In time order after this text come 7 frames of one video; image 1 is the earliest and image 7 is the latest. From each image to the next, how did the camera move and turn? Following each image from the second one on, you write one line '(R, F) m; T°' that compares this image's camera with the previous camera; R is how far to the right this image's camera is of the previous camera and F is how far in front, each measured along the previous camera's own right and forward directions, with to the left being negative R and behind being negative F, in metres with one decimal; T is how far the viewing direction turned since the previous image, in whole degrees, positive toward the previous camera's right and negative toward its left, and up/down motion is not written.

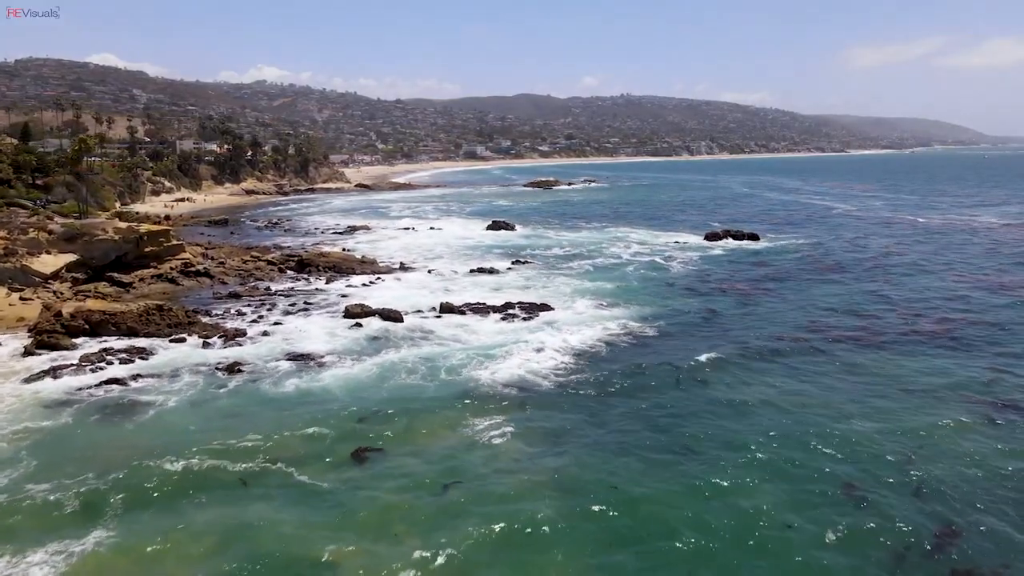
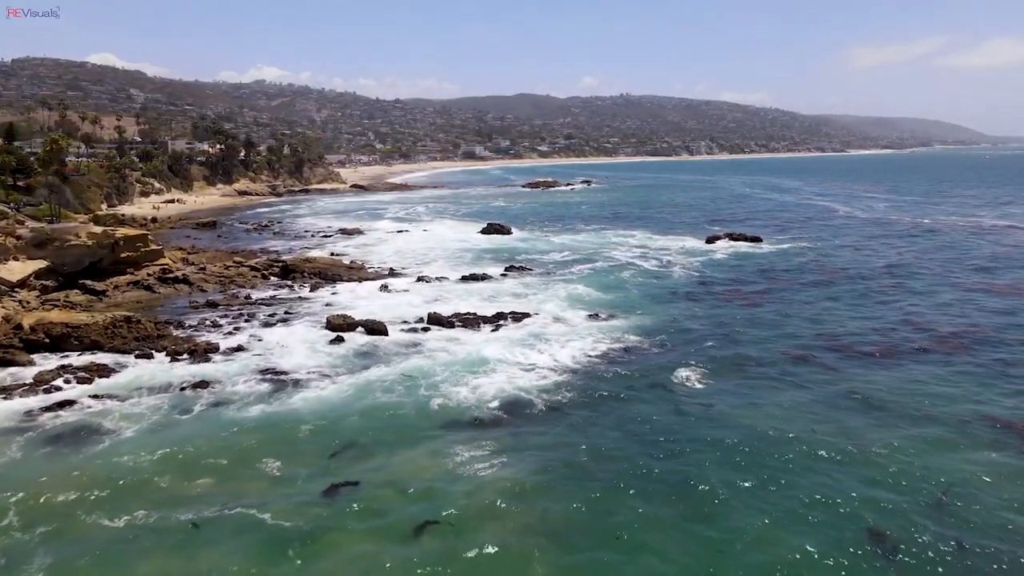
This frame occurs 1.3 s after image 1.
(+0.3, +1.2) m; 0°
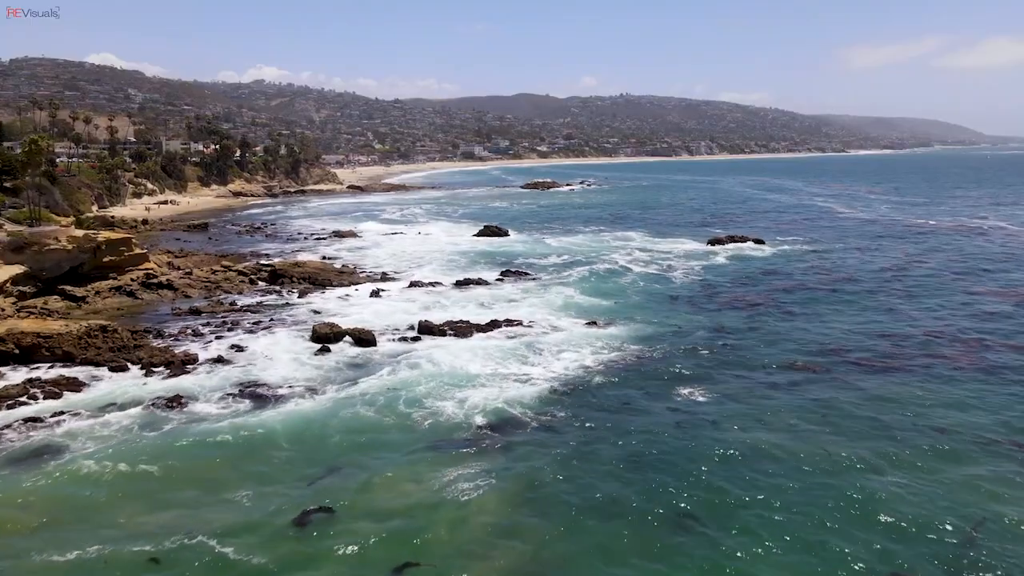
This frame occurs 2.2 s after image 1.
(+0.2, +0.9) m; 0°
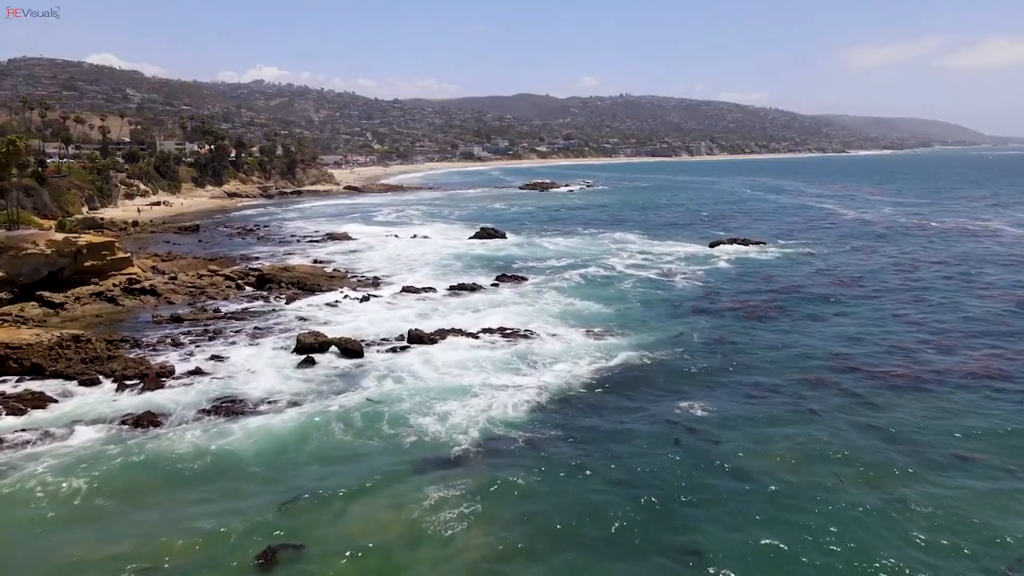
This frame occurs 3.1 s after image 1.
(+0.2, +0.9) m; 0°
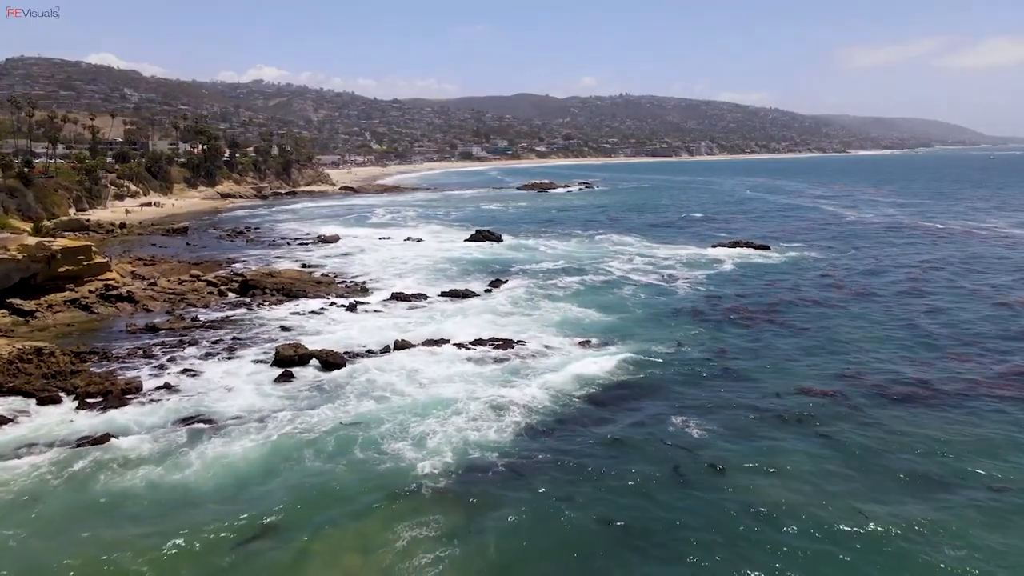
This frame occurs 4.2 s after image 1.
(+0.2, +1.1) m; 0°
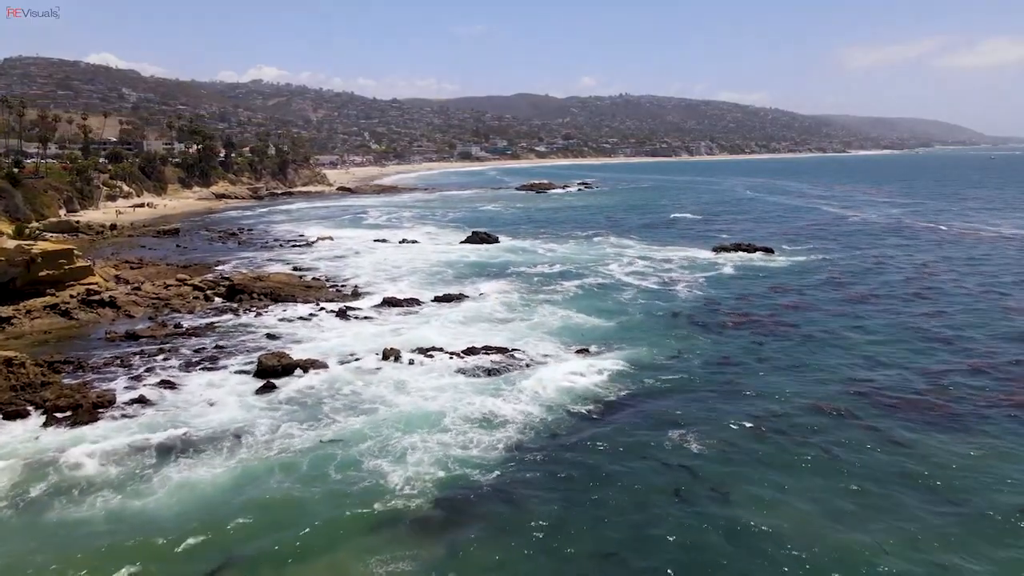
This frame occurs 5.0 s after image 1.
(+0.1, +0.8) m; 0°
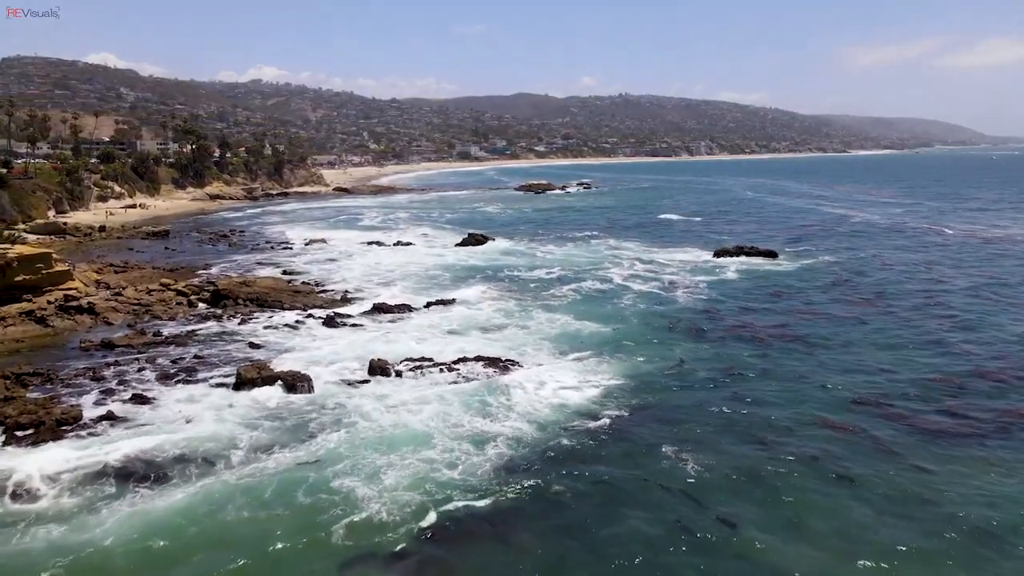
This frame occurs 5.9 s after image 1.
(+0.2, +0.9) m; 0°
